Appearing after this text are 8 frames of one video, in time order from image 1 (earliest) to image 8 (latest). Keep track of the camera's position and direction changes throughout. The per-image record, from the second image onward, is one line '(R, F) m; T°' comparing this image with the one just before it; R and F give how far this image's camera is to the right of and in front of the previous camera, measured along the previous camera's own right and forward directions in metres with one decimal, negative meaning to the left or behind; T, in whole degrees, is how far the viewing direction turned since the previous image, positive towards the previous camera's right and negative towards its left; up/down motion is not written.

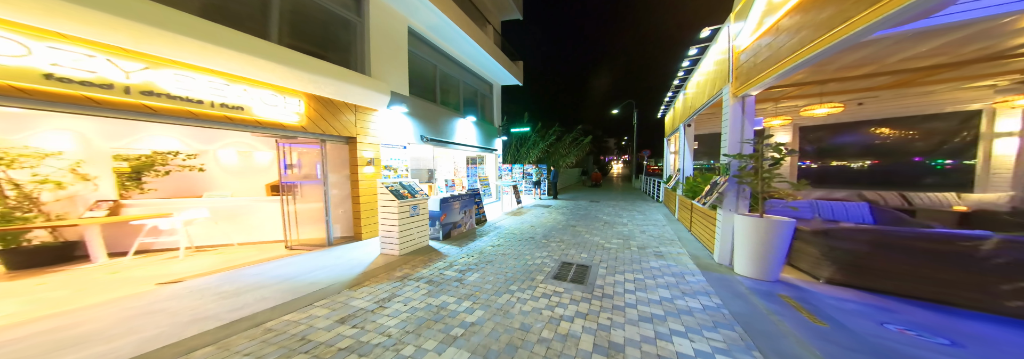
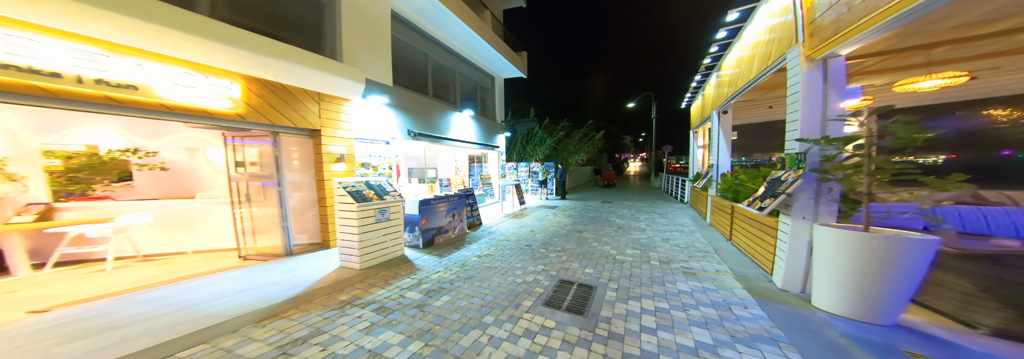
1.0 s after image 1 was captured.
(+0.3, +0.6) m; -4°
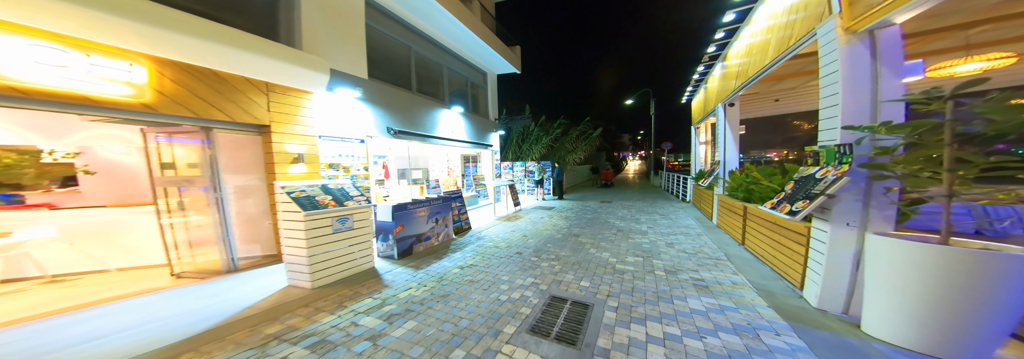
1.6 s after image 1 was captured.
(+0.2, +0.4) m; 0°
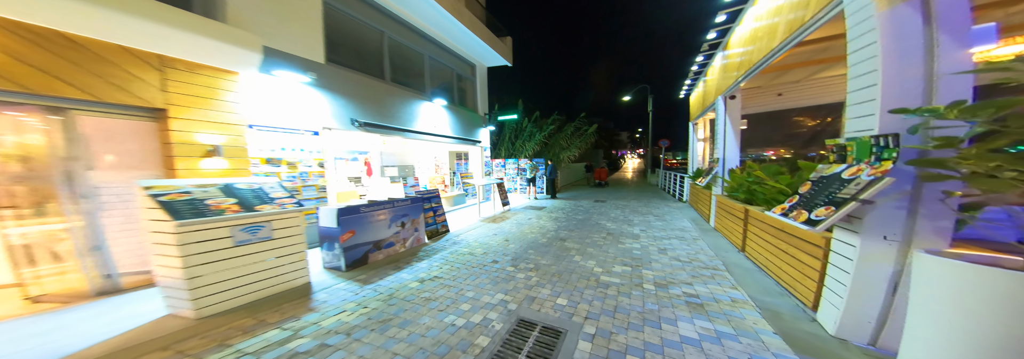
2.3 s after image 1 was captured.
(+0.3, +0.4) m; 0°
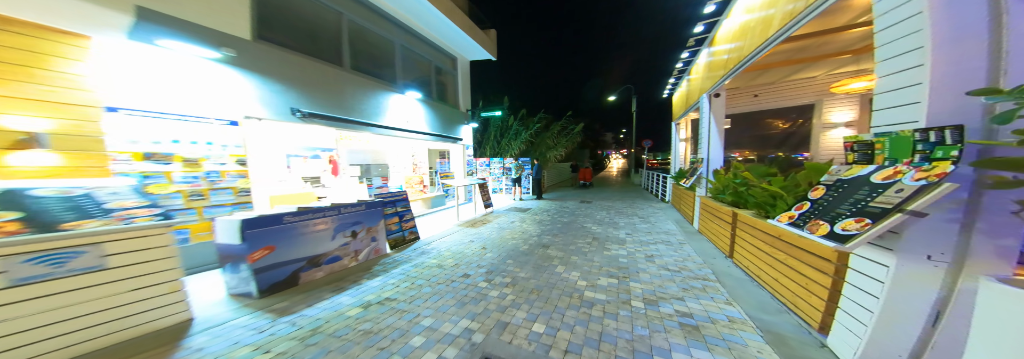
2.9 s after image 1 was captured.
(+0.2, +0.4) m; +3°
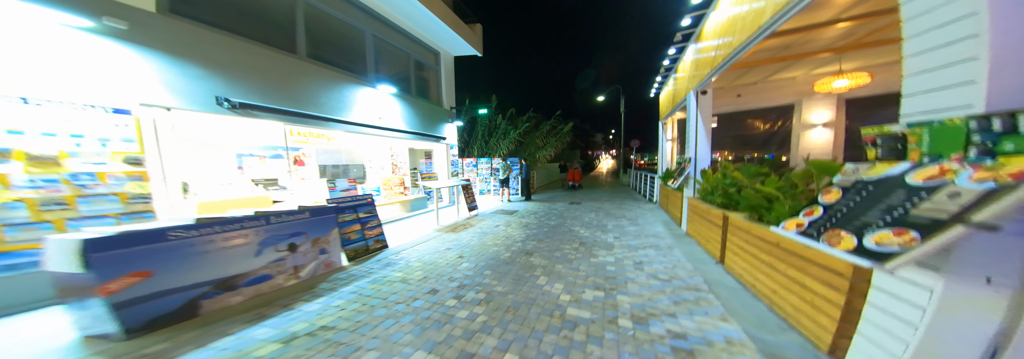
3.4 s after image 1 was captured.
(+0.2, +0.3) m; +2°
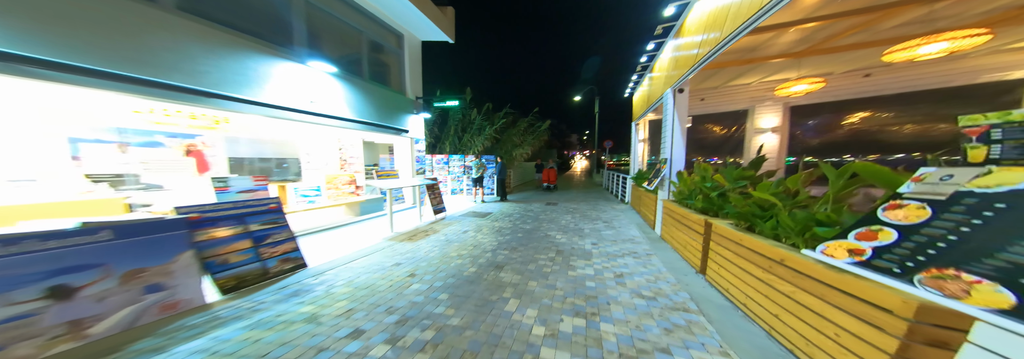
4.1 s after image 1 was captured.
(+0.1, +0.6) m; +6°
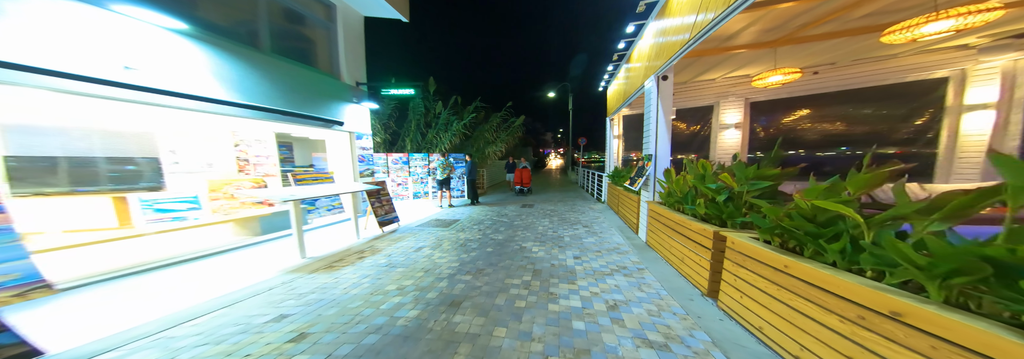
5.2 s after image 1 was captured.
(+0.2, +0.9) m; +6°
